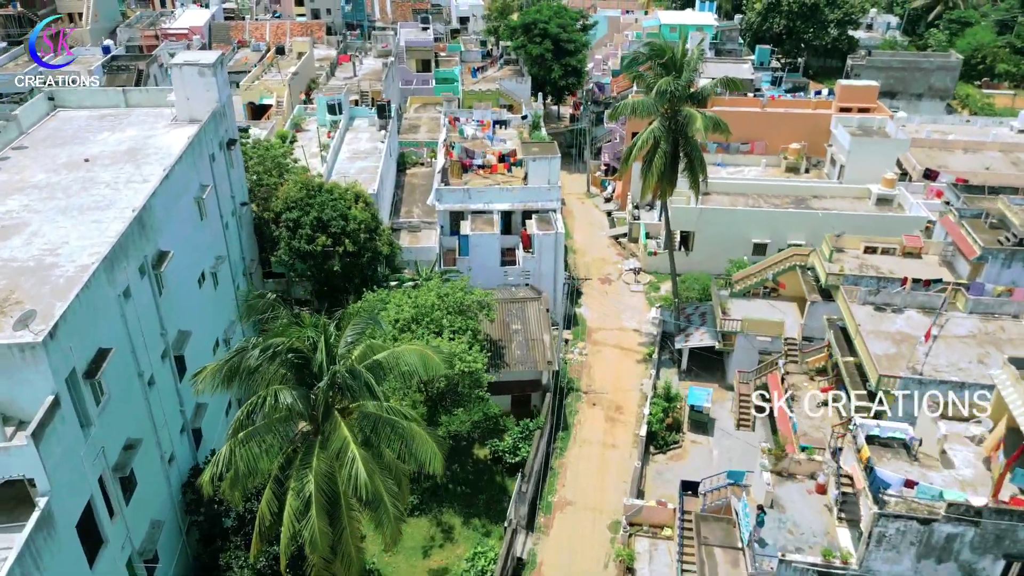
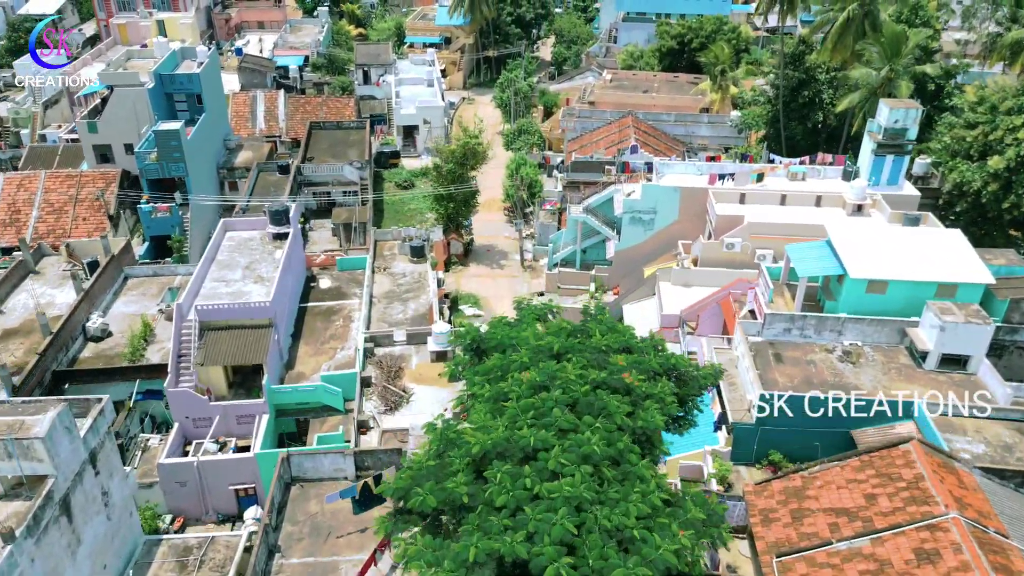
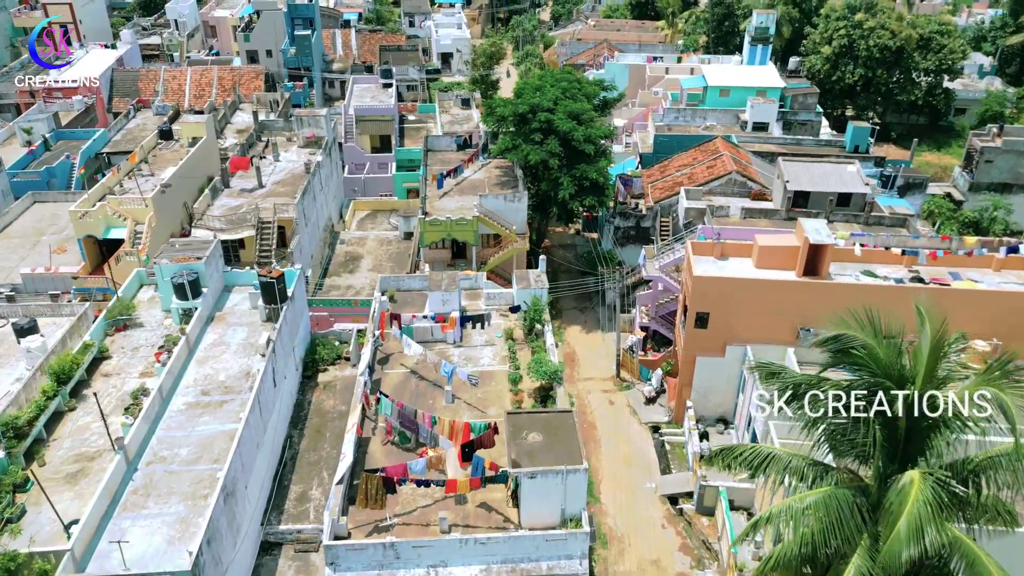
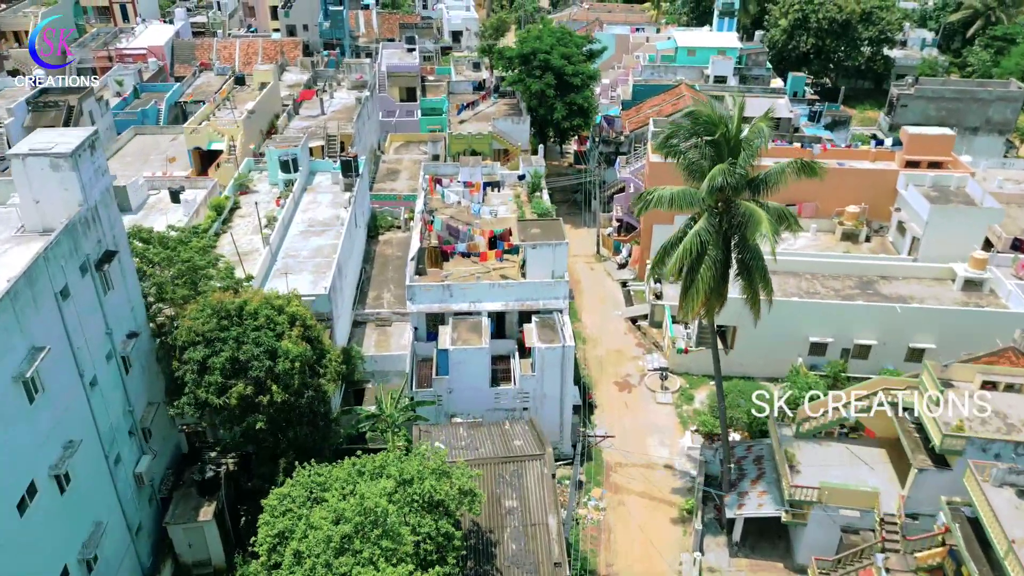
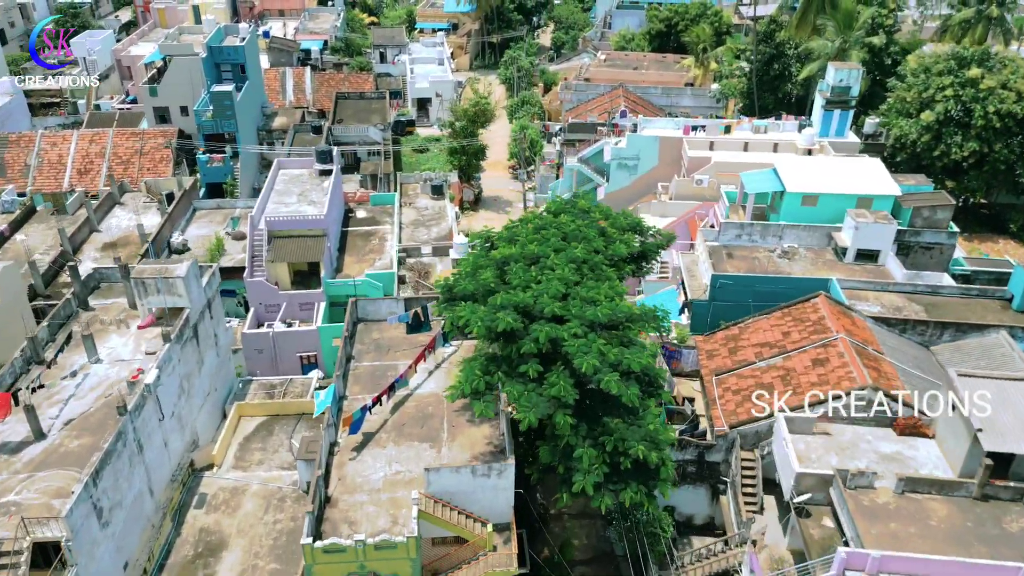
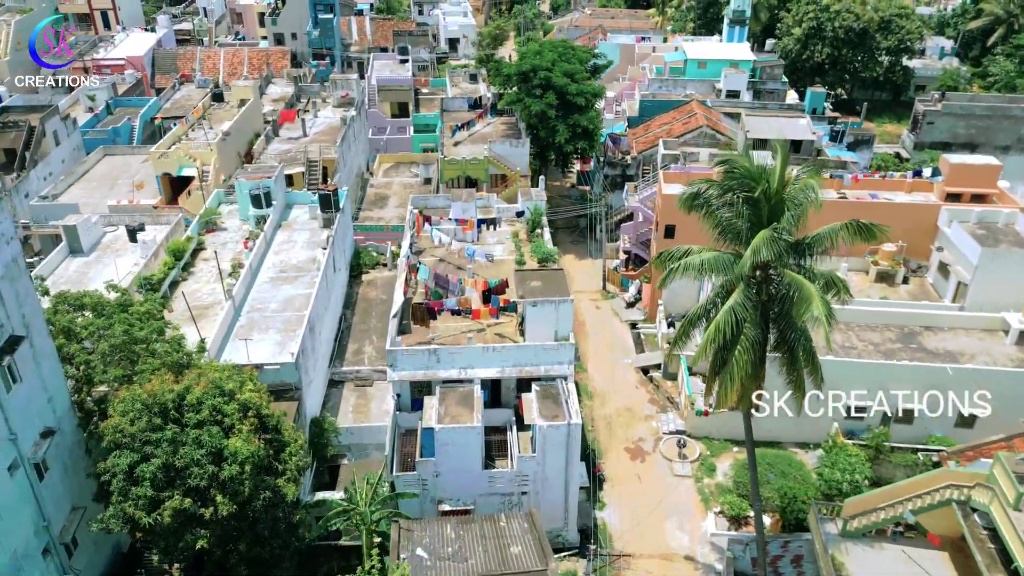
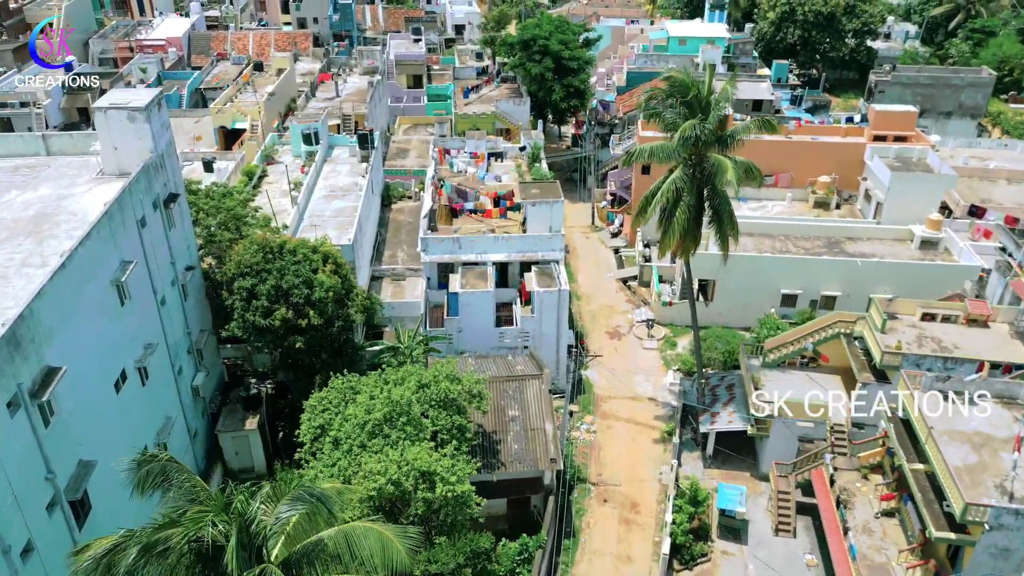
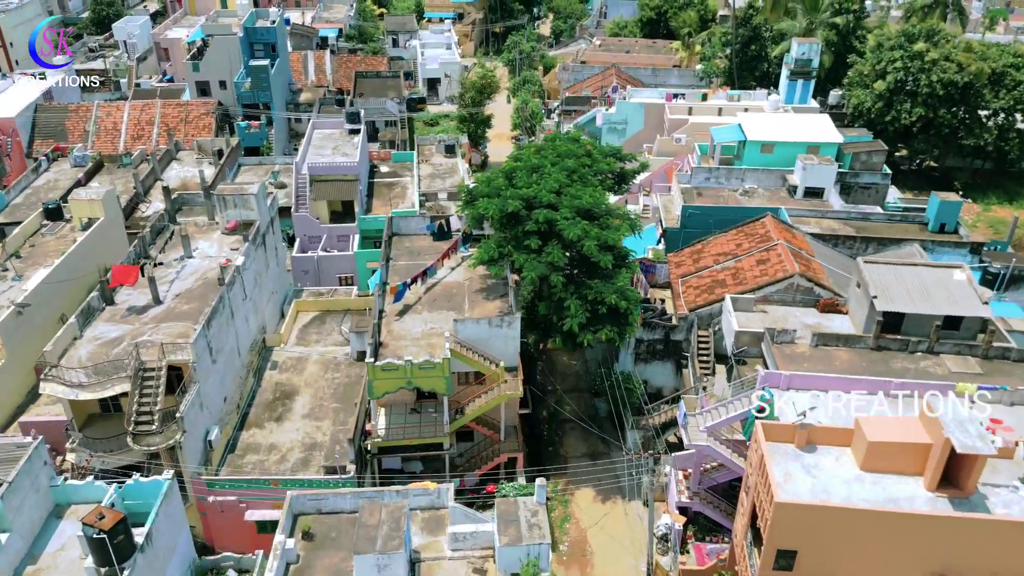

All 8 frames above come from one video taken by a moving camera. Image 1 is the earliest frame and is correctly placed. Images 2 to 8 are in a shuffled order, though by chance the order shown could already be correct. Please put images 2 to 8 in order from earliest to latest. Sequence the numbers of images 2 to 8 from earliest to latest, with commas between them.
7, 4, 6, 3, 8, 5, 2
